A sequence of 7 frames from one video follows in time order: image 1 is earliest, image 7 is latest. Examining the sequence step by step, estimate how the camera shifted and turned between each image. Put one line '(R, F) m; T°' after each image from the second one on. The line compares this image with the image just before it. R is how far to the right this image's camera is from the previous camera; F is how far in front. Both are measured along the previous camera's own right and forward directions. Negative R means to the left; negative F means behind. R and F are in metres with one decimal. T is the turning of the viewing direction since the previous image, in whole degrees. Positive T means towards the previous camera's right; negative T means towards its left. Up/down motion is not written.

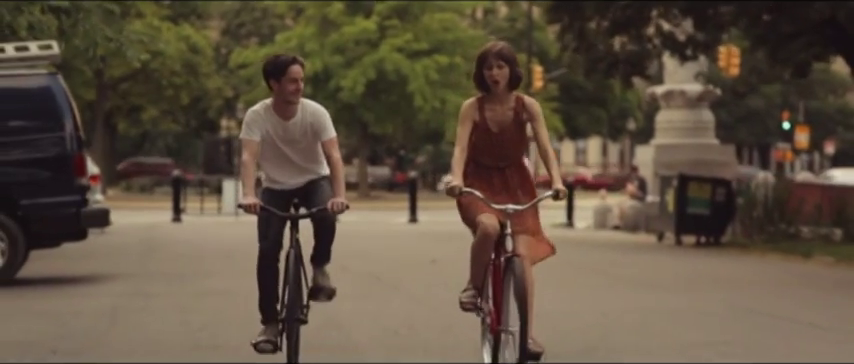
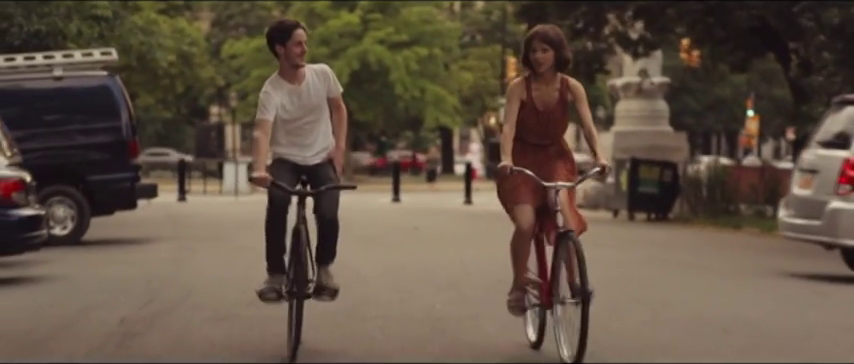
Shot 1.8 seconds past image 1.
(-0.1, -4.0) m; +1°
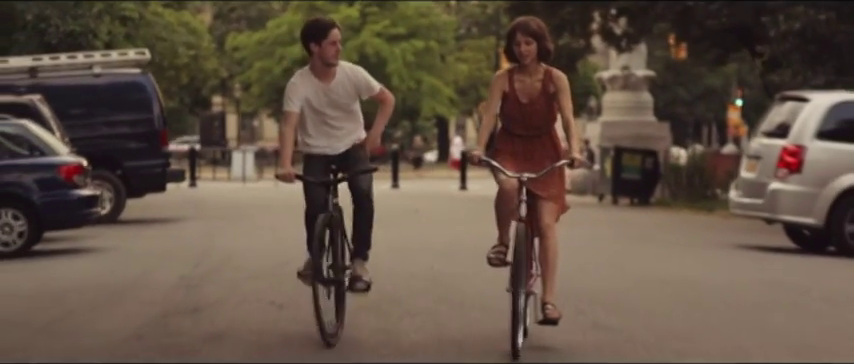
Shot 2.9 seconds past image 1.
(0.0, -2.5) m; 0°
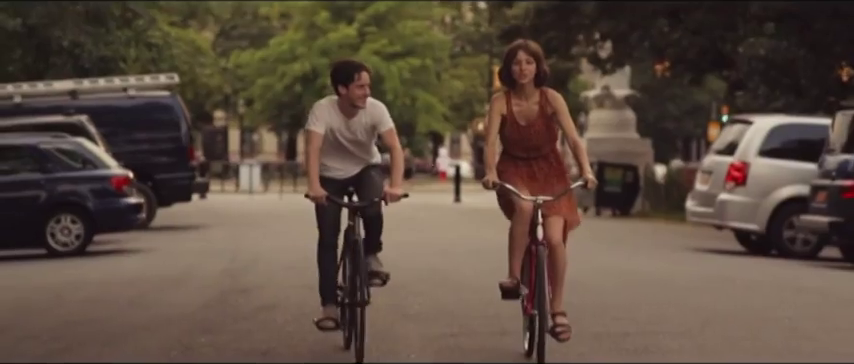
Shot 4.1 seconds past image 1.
(0.0, -2.8) m; 0°
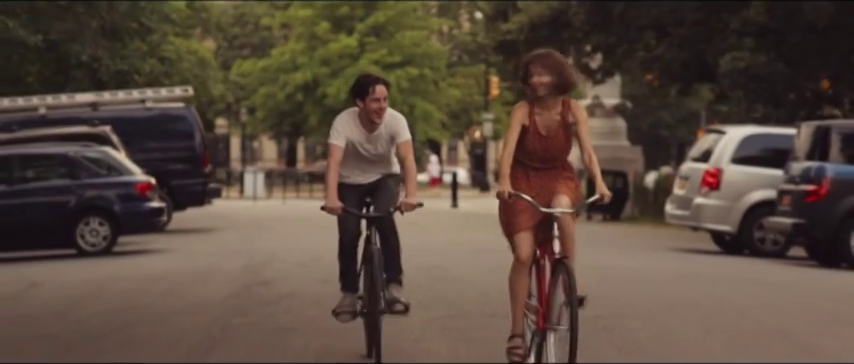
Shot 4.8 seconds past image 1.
(0.0, -1.7) m; 0°
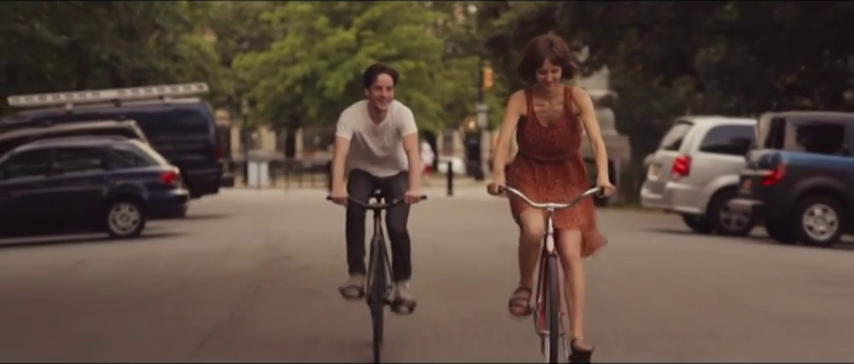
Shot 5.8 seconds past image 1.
(0.0, -2.3) m; 0°
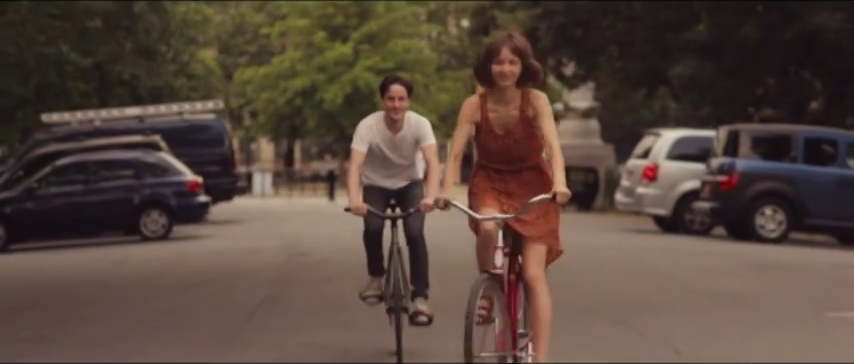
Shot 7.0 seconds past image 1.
(0.0, -2.9) m; 0°
